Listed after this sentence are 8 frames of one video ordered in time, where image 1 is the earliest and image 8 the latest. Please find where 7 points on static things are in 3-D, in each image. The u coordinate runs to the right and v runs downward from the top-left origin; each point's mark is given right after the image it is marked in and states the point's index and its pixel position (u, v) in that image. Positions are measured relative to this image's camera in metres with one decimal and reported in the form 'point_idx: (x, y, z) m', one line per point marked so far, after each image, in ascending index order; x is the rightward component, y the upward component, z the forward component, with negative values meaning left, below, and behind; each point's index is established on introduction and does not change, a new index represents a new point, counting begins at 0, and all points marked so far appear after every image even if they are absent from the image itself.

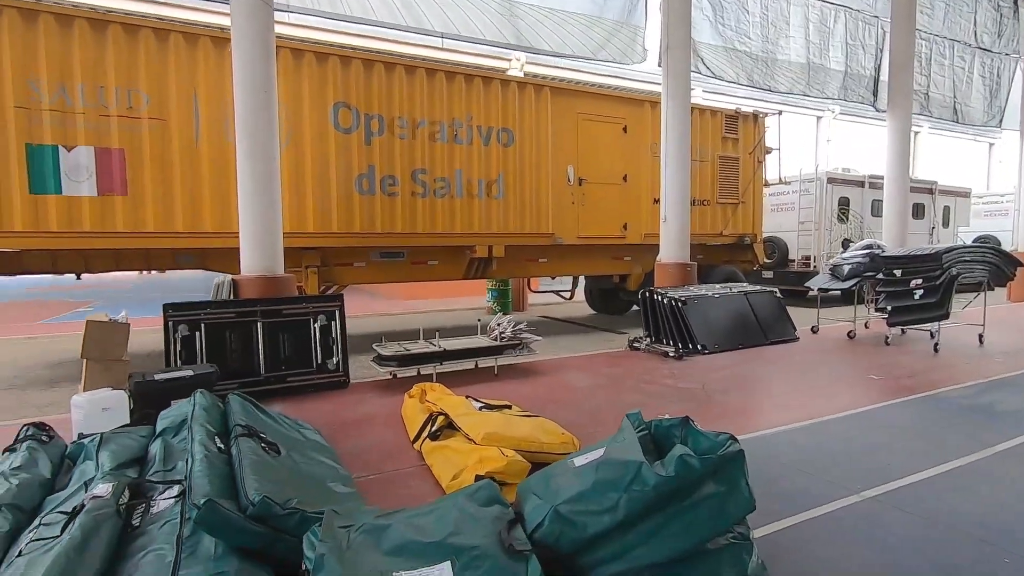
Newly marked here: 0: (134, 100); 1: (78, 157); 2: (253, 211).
0: (-4.1, +2.0, +5.8) m
1: (-4.6, +1.4, +5.7) m
2: (-2.5, +0.8, +5.2) m
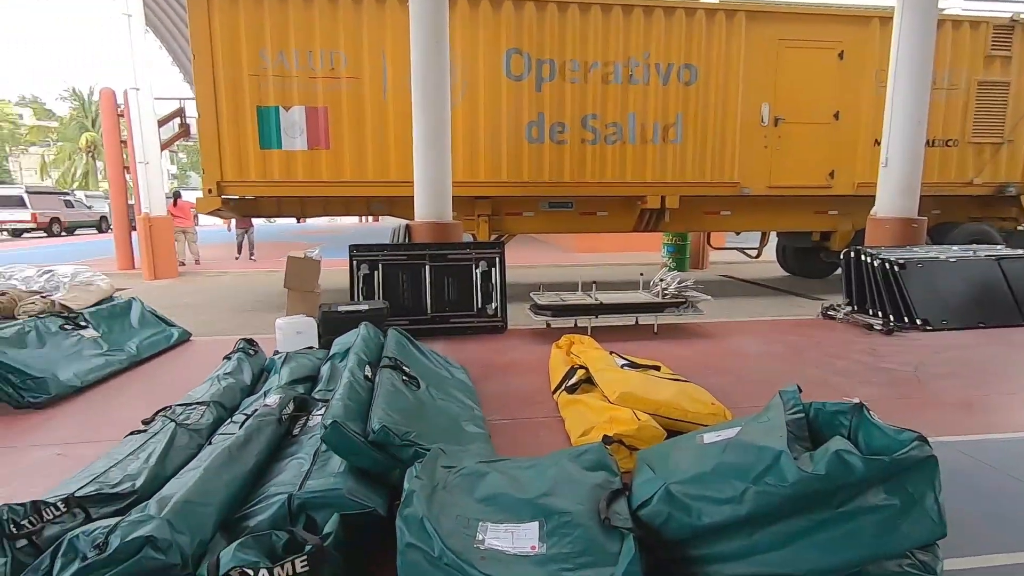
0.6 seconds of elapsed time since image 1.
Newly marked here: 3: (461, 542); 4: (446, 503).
0: (-2.1, +2.7, +6.5) m
1: (-2.7, +2.1, +6.6) m
2: (-0.9, +1.3, +5.5) m
3: (-0.1, -0.7, +1.5) m
4: (-0.2, -0.6, +1.6) m
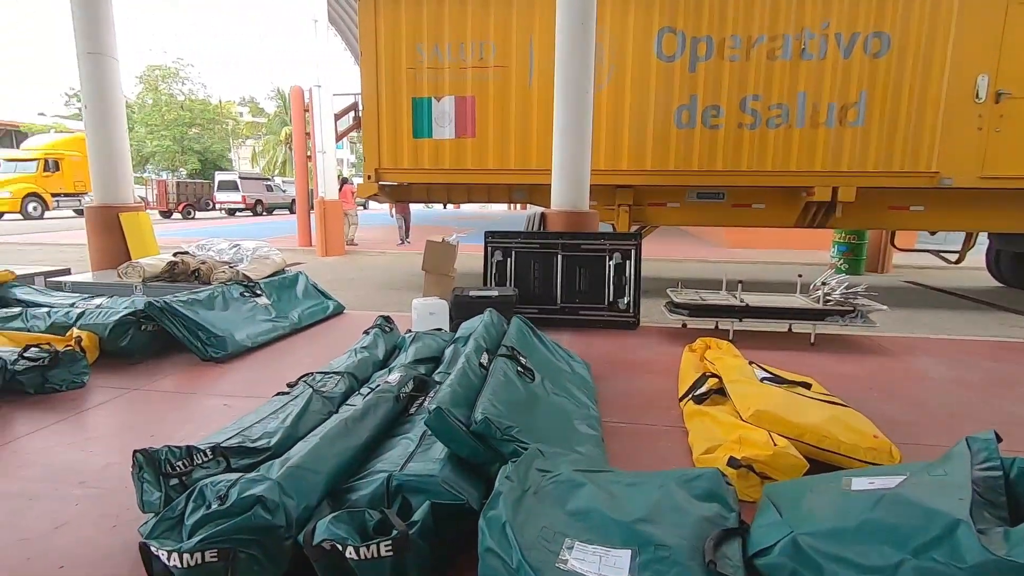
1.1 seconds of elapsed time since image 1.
0: (-0.3, +2.9, +6.6) m
1: (-0.9, +2.3, +6.8) m
2: (+0.5, +1.4, +5.4) m
3: (+0.1, -0.7, +1.4) m
4: (+0.1, -0.6, +1.5) m
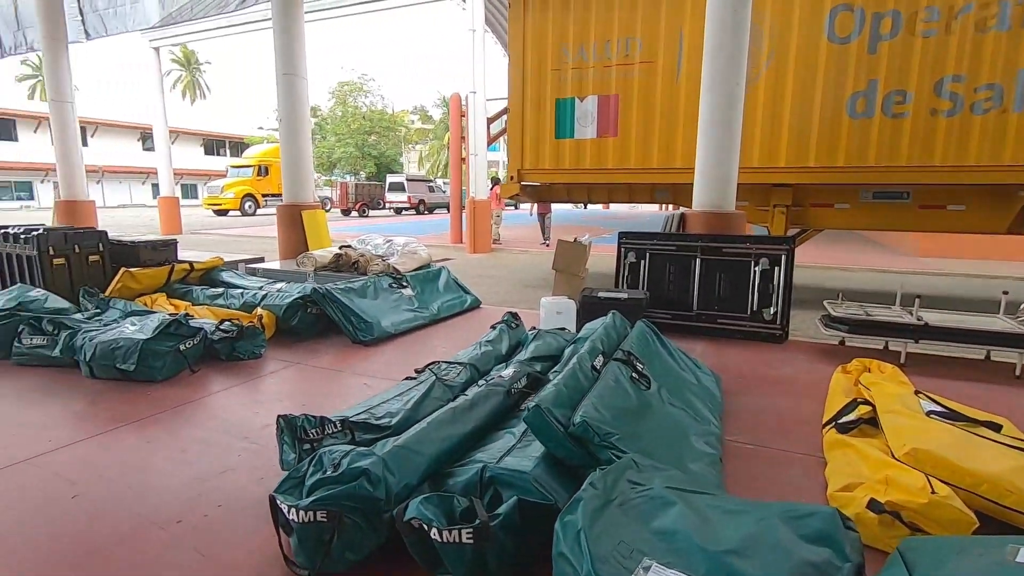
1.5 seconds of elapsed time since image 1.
0: (+1.4, +2.9, +6.5) m
1: (+1.0, +2.3, +6.8) m
2: (+1.9, +1.4, +5.1) m
3: (+0.2, -0.7, +1.3) m
4: (+0.3, -0.6, +1.5) m
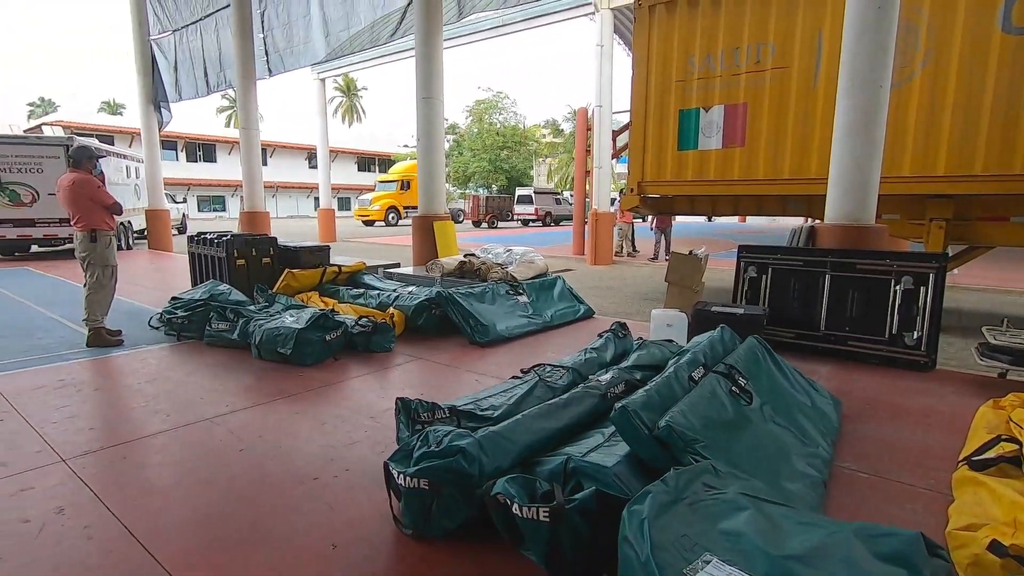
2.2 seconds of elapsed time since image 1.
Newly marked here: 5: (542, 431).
0: (+2.9, +2.7, +6.2) m
1: (+2.5, +2.1, +6.6) m
2: (+2.9, +1.2, +4.7) m
3: (+0.4, -0.7, +1.4) m
4: (+0.5, -0.7, +1.5) m
5: (+0.1, -0.6, +2.3) m
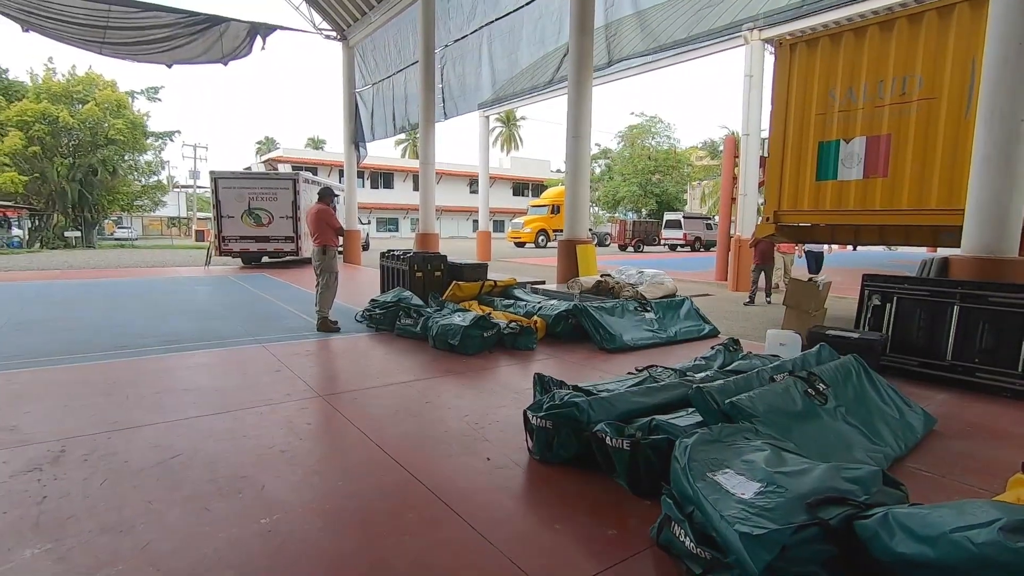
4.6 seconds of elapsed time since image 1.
0: (+4.6, +2.3, +6.2) m
1: (+4.3, +1.8, +6.7) m
2: (+4.2, +0.9, +4.7) m
3: (+0.7, -0.7, +2.1) m
4: (+0.9, -0.7, +2.3) m
5: (+0.7, -0.7, +3.1) m
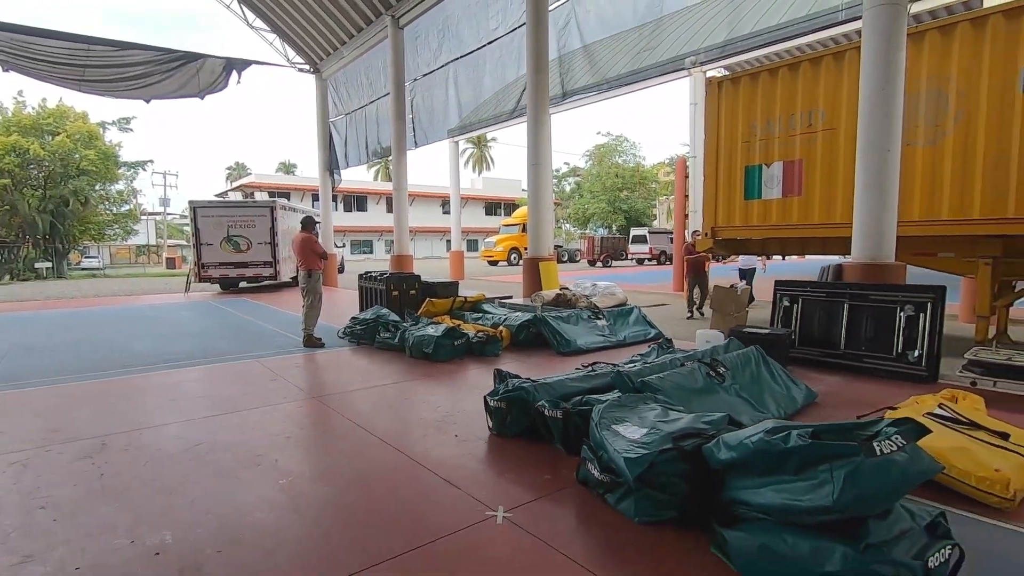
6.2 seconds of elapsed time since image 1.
0: (+4.1, +2.3, +7.3) m
1: (+3.8, +1.7, +7.8) m
2: (+3.8, +0.9, +5.7) m
3: (+0.5, -0.7, +2.9) m
4: (+0.6, -0.7, +3.1) m
5: (+0.5, -0.7, +3.9) m
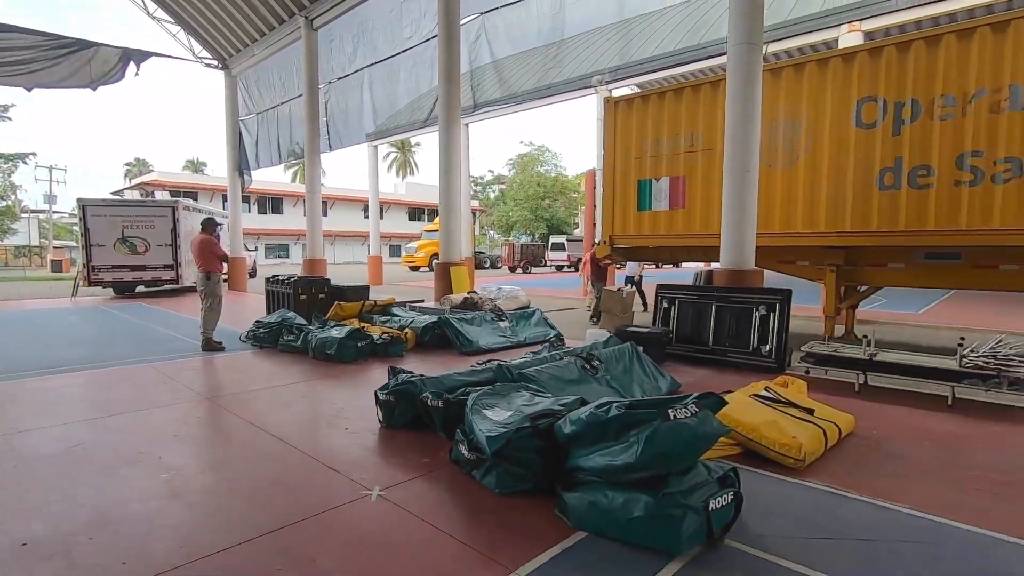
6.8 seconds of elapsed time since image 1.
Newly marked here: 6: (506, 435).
0: (+2.7, +2.2, +8.1) m
1: (+2.4, +1.6, +8.5) m
2: (+2.6, +0.9, +6.5) m
3: (-0.2, -0.7, +3.3) m
4: (-0.1, -0.7, +3.4) m
5: (-0.4, -0.7, +4.2) m
6: (0.0, -0.8, +2.8) m
